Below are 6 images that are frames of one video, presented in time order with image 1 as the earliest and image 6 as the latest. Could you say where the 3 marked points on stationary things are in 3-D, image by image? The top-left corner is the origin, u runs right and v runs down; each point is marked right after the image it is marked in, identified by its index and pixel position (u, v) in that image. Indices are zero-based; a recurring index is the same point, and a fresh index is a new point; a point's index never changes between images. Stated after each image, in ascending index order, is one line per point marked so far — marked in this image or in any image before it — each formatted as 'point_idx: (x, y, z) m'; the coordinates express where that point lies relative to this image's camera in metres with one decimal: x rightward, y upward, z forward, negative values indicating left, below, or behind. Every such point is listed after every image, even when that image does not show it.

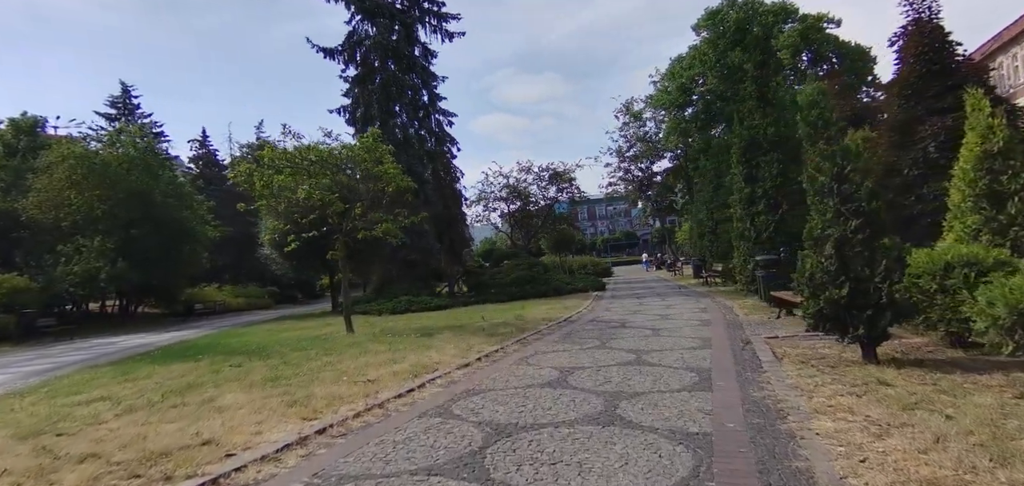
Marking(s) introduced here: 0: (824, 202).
0: (+3.7, +0.5, +6.9) m
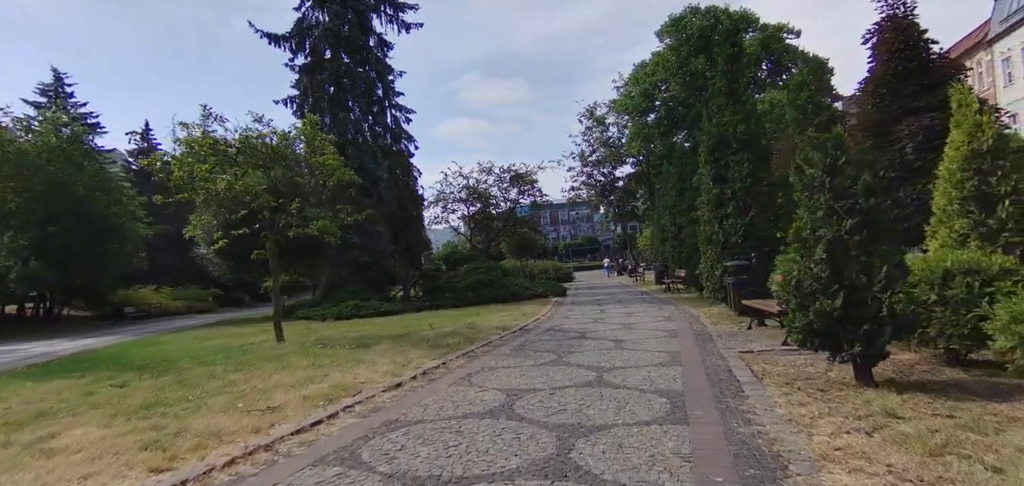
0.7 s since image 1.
0: (+3.1, +0.5, +6.0) m
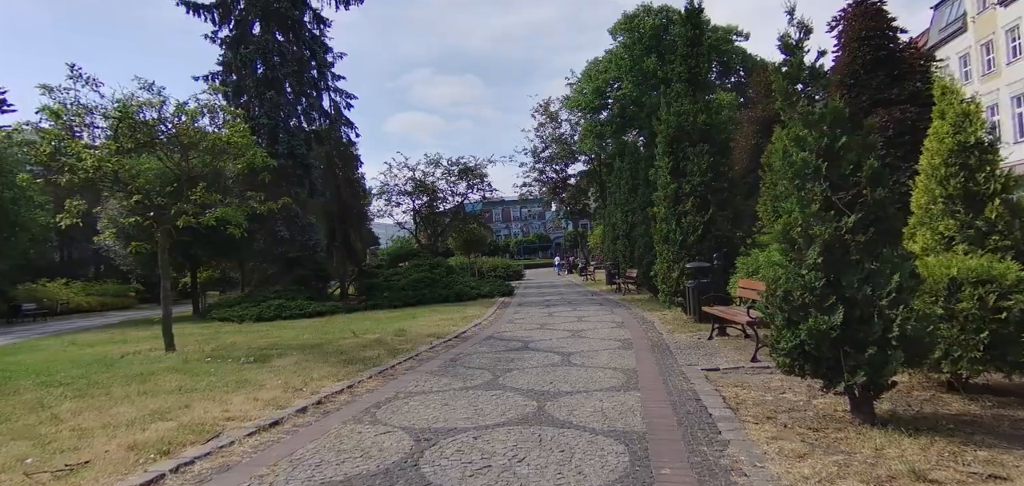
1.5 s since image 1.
0: (+2.4, +0.5, +4.8) m
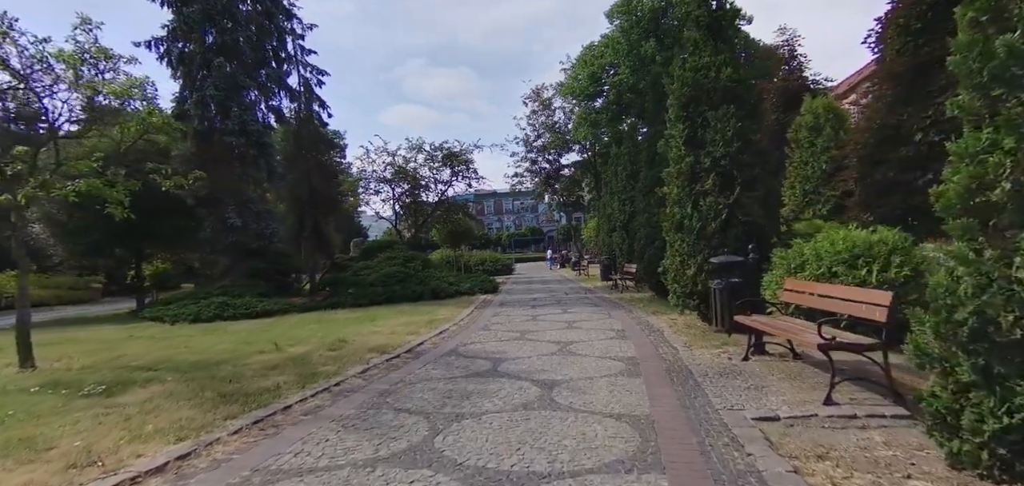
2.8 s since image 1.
0: (+2.1, +0.6, +2.4) m
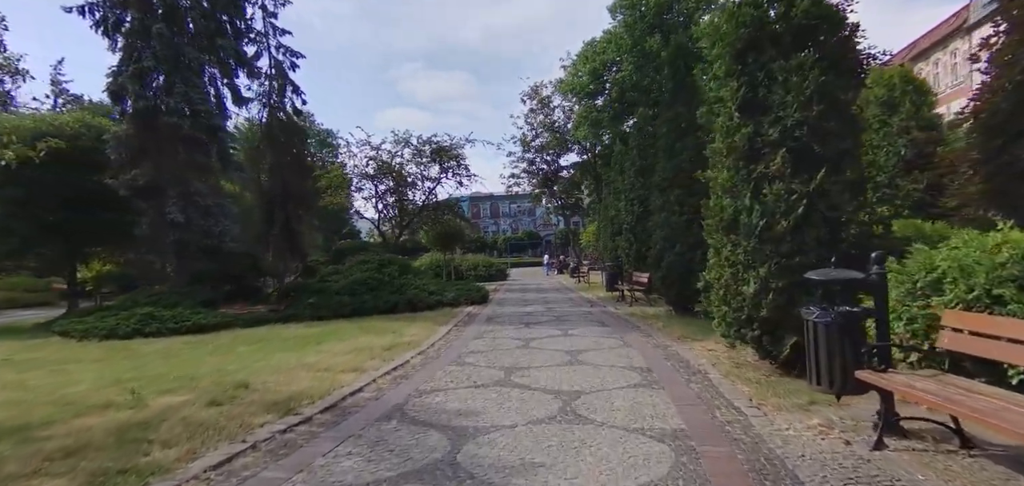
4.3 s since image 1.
0: (+1.9, +0.6, -0.3) m
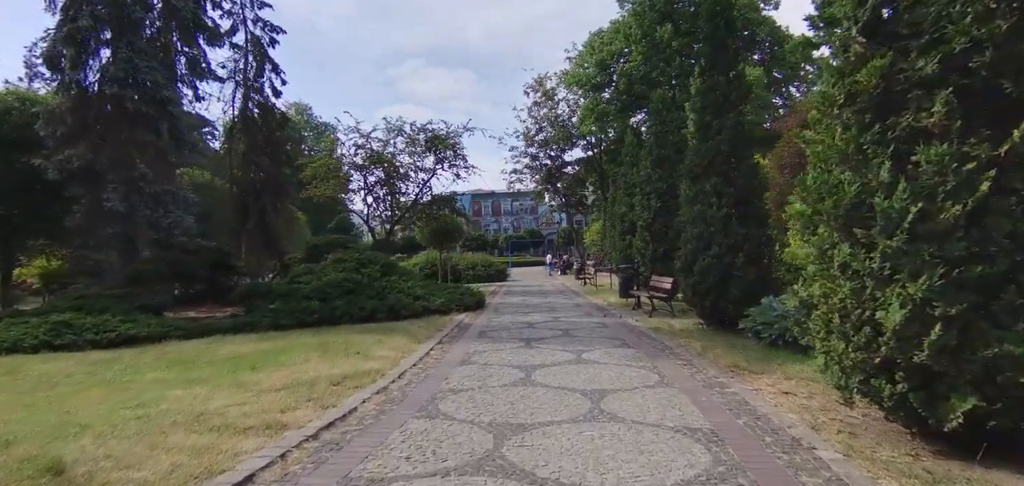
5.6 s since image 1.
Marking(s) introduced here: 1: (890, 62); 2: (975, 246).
0: (+1.9, +0.6, -2.7) m
1: (+2.7, +1.3, +4.1) m
2: (+2.9, 0.0, +3.6) m
